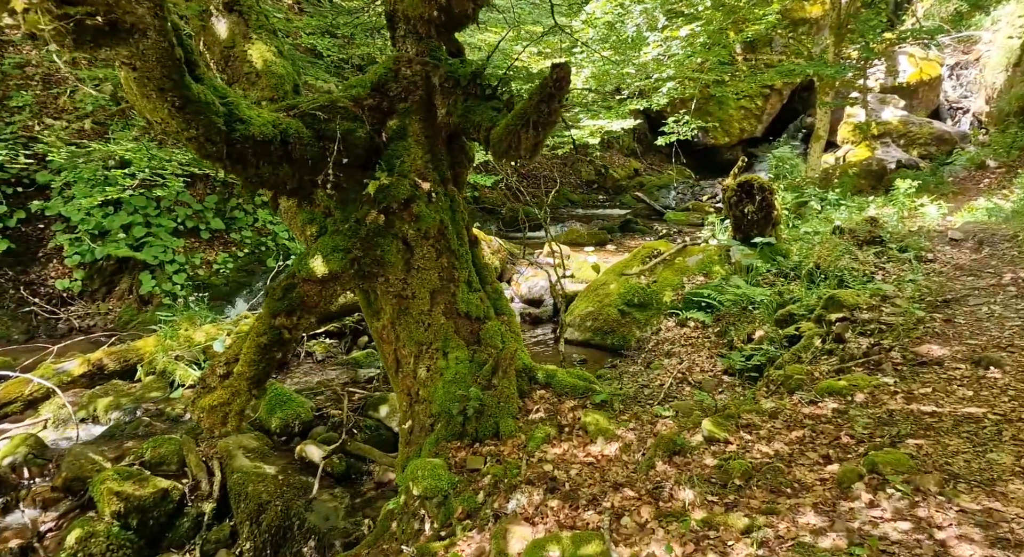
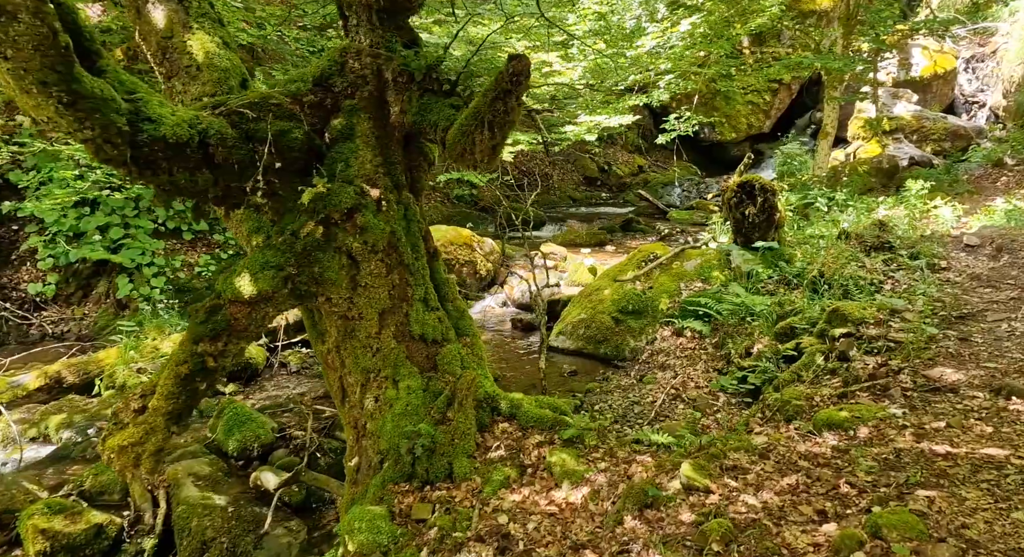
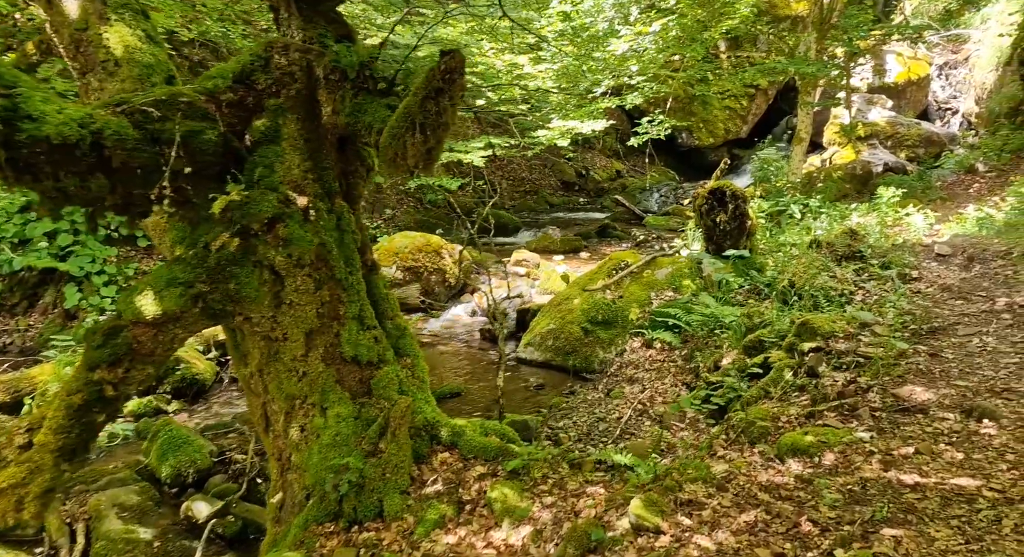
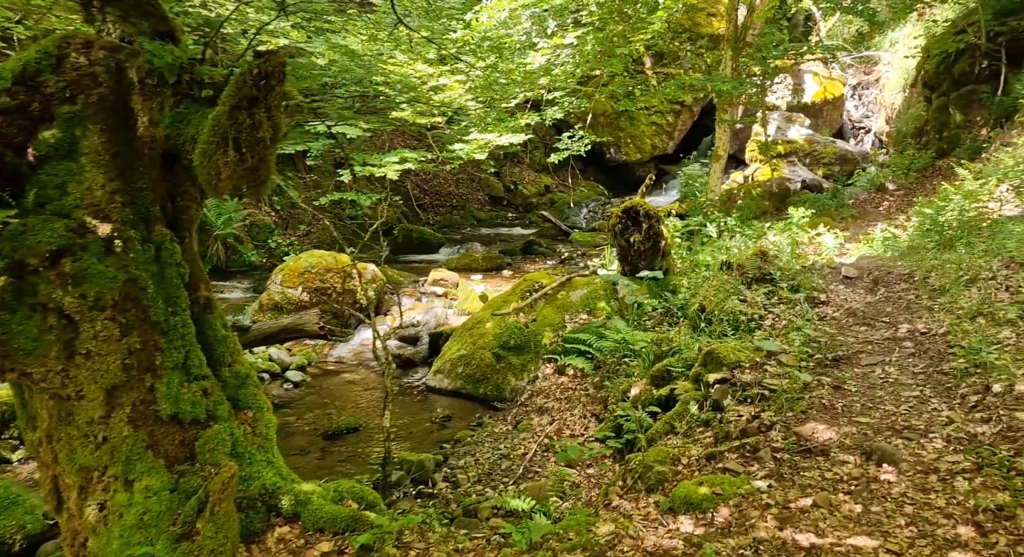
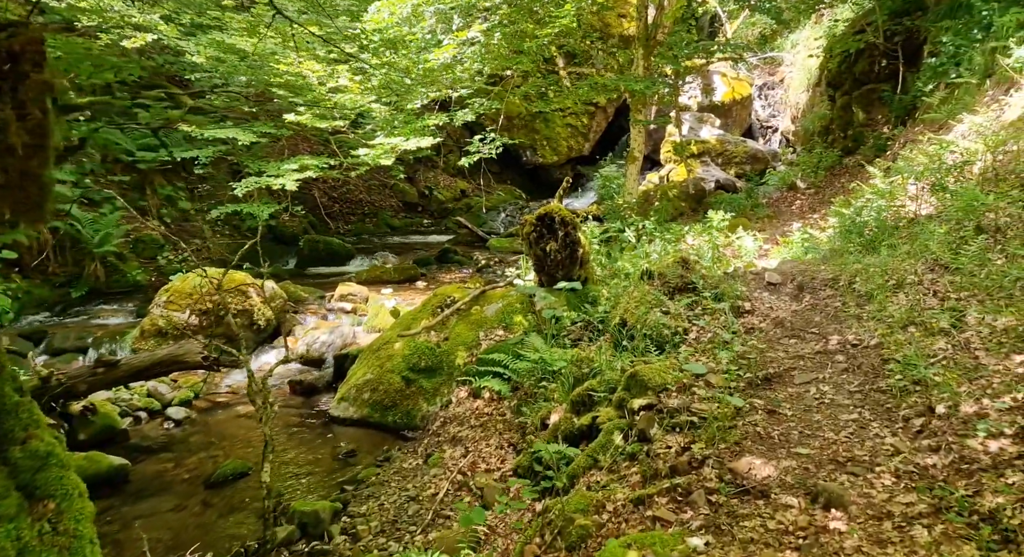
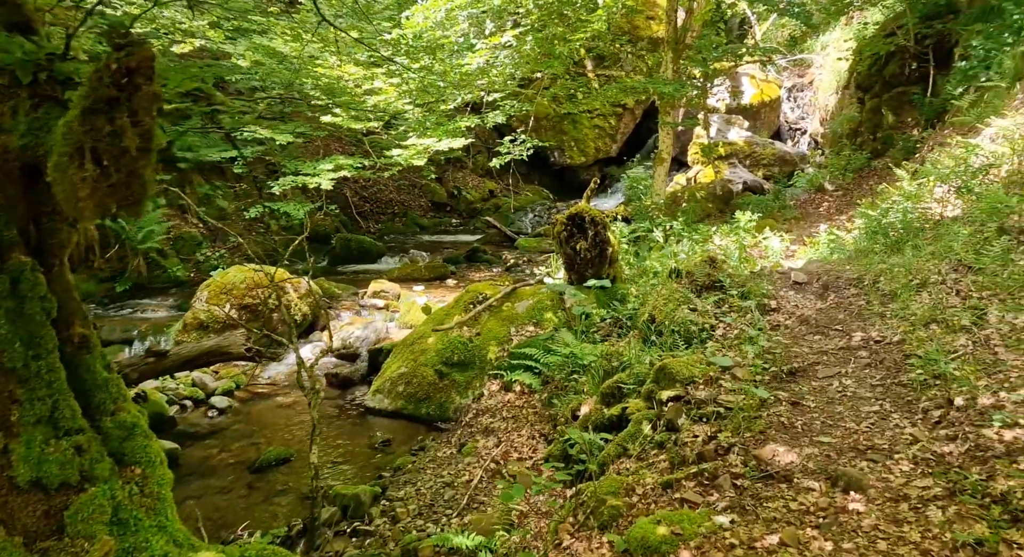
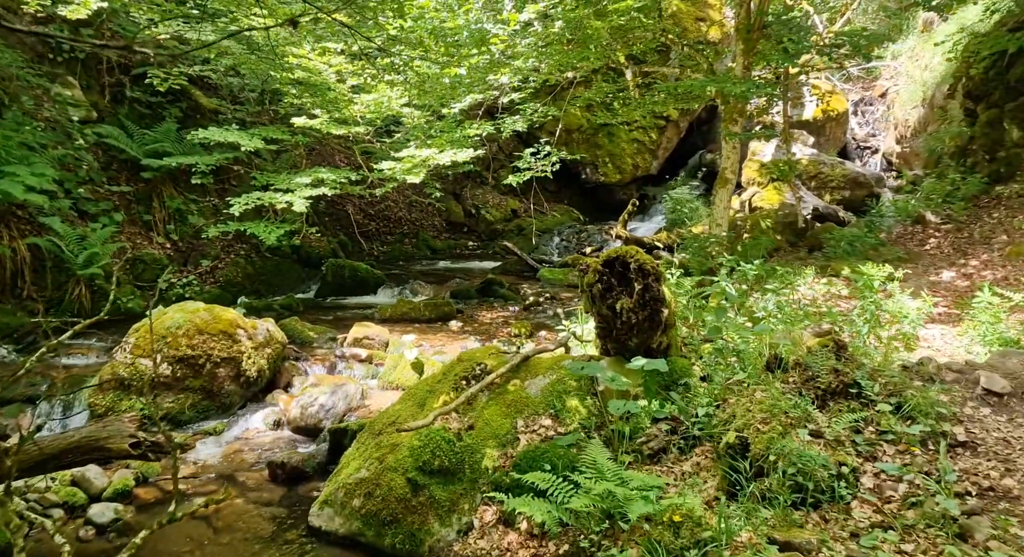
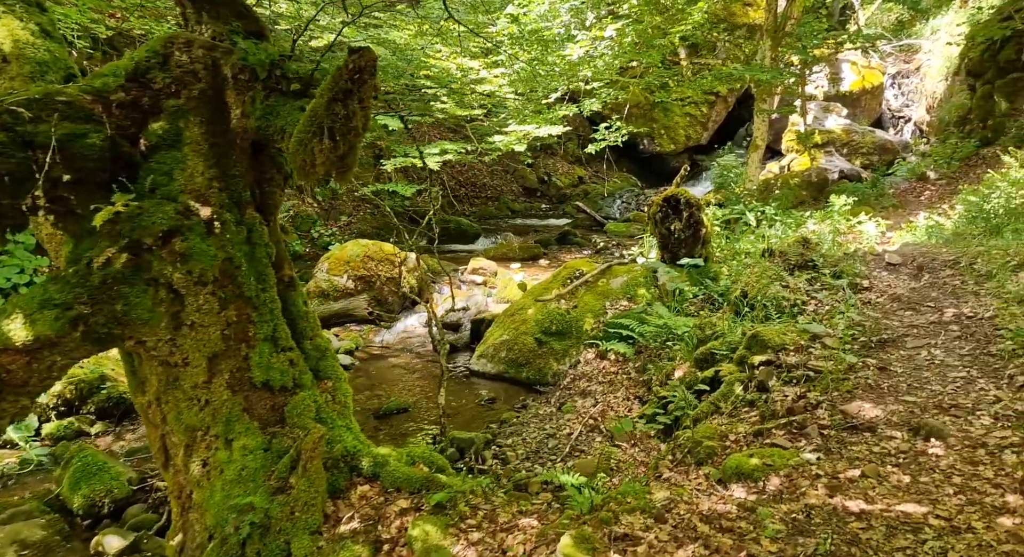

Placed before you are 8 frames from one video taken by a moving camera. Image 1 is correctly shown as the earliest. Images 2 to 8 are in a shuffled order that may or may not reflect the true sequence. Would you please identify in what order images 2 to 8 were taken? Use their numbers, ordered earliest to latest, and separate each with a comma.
2, 3, 8, 4, 6, 5, 7
